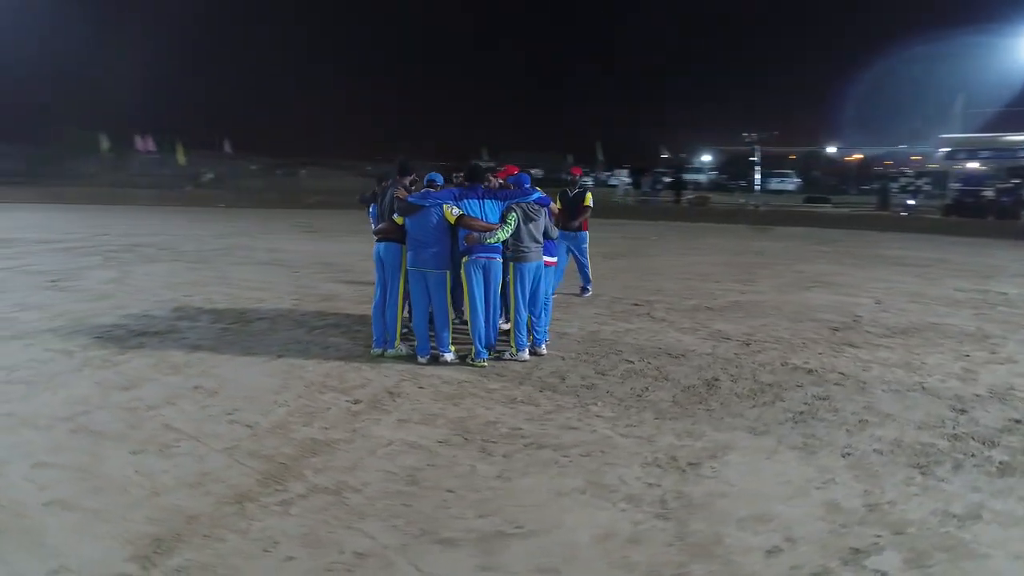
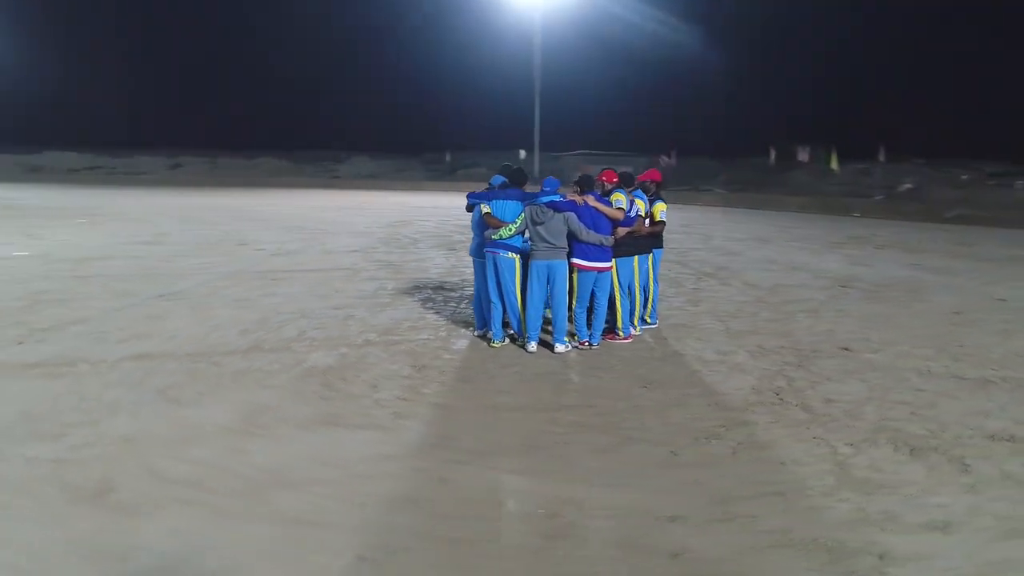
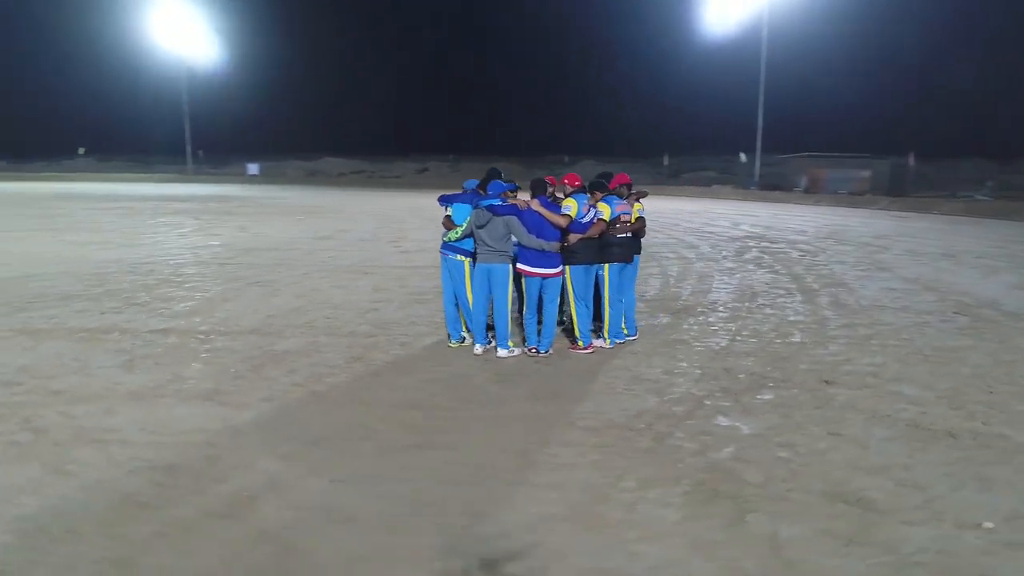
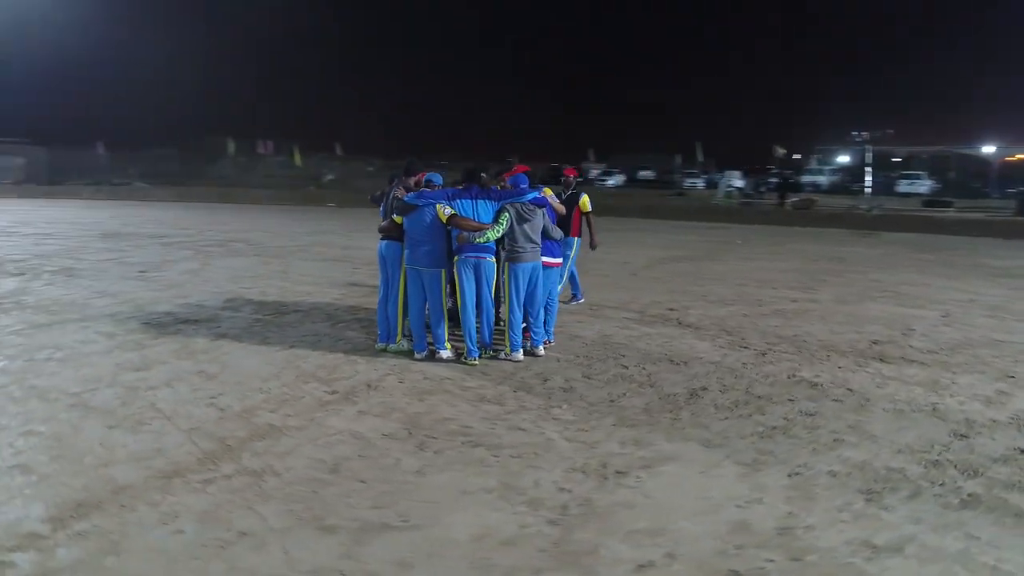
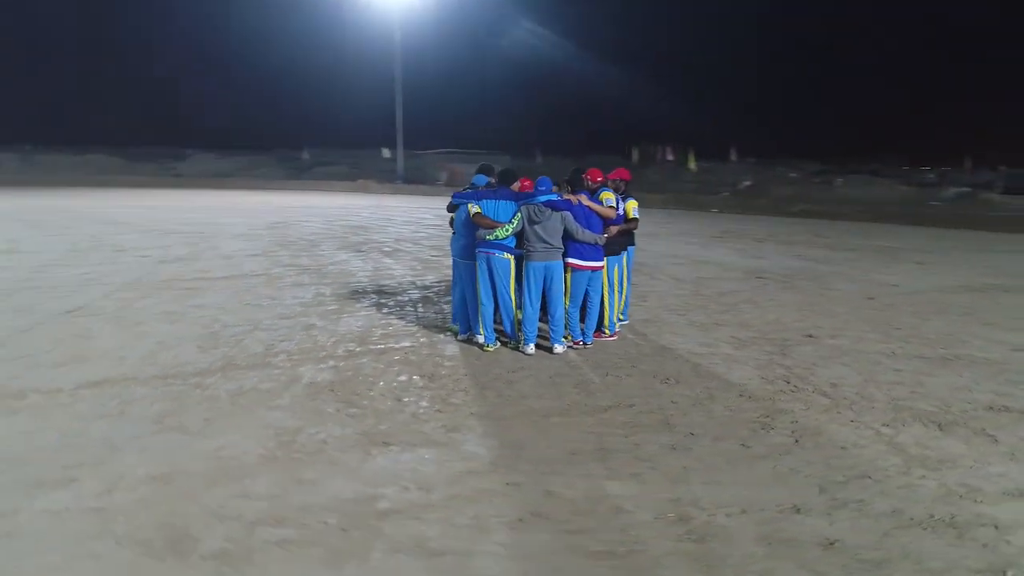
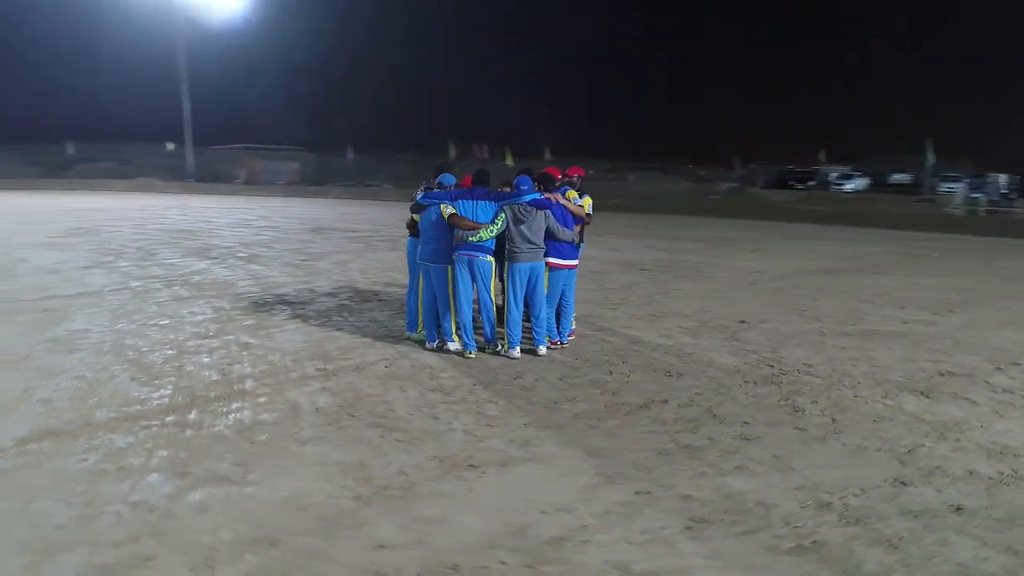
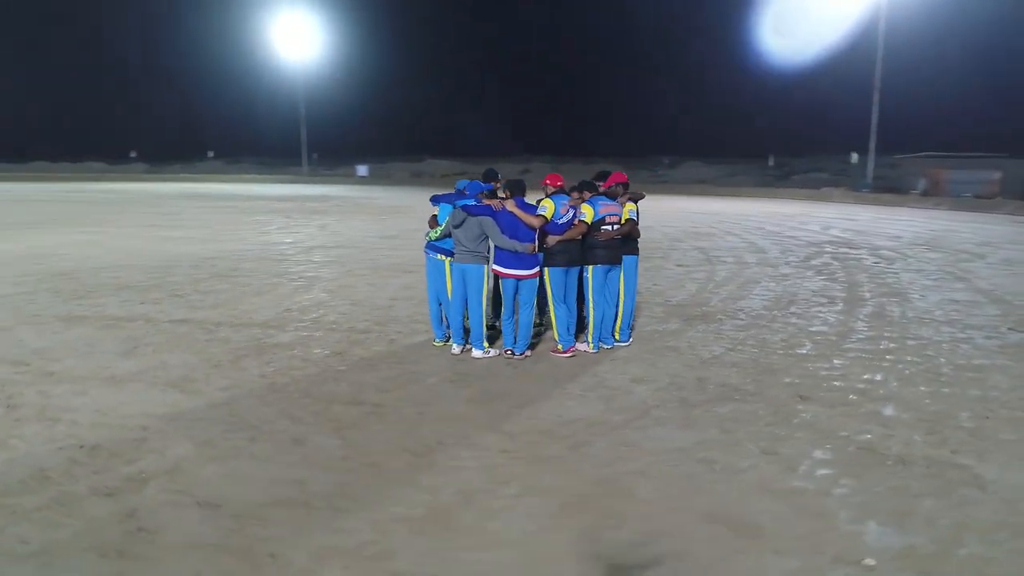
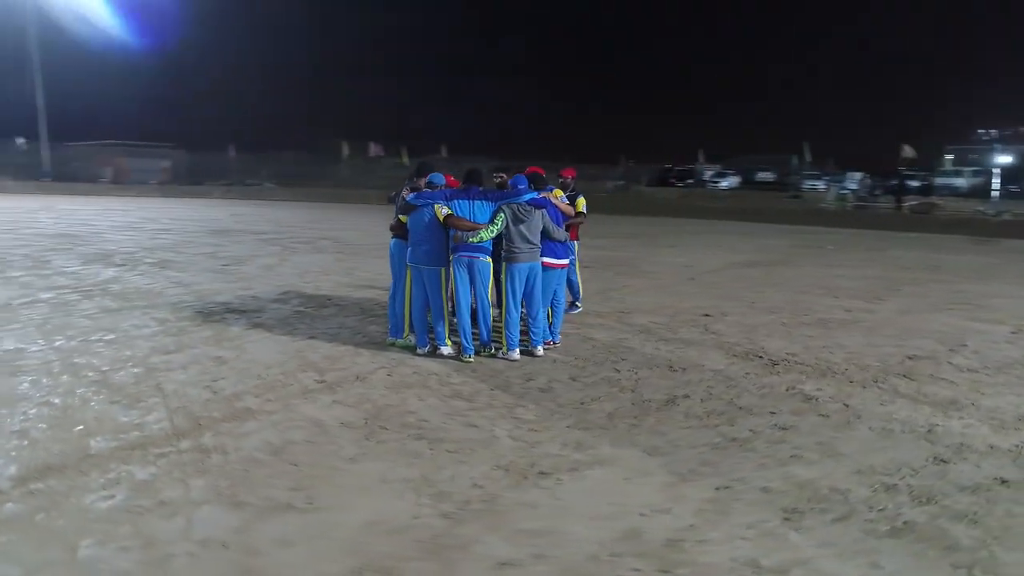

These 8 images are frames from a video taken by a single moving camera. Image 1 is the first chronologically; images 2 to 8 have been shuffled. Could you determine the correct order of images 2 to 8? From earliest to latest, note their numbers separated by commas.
4, 8, 6, 5, 2, 3, 7
